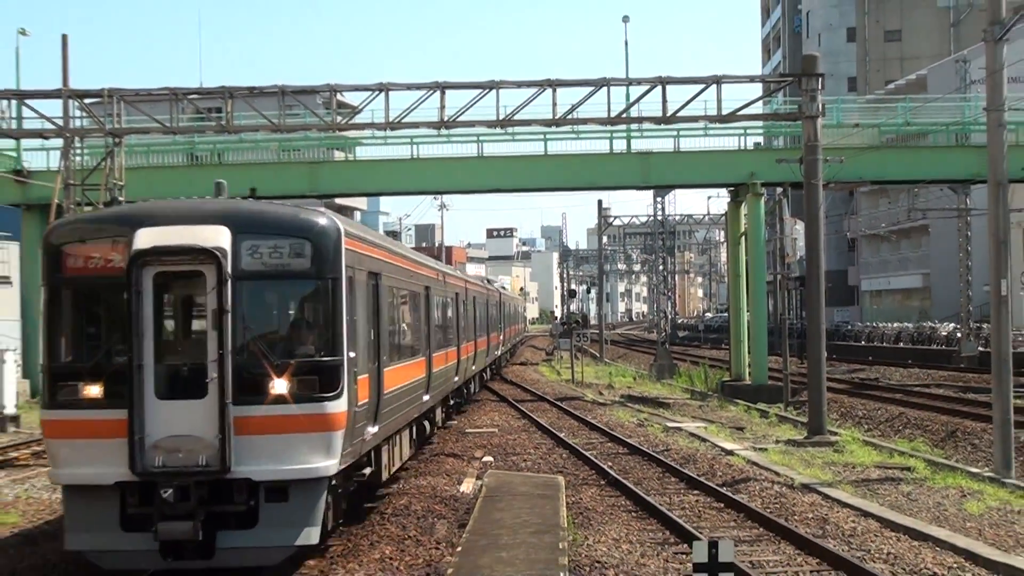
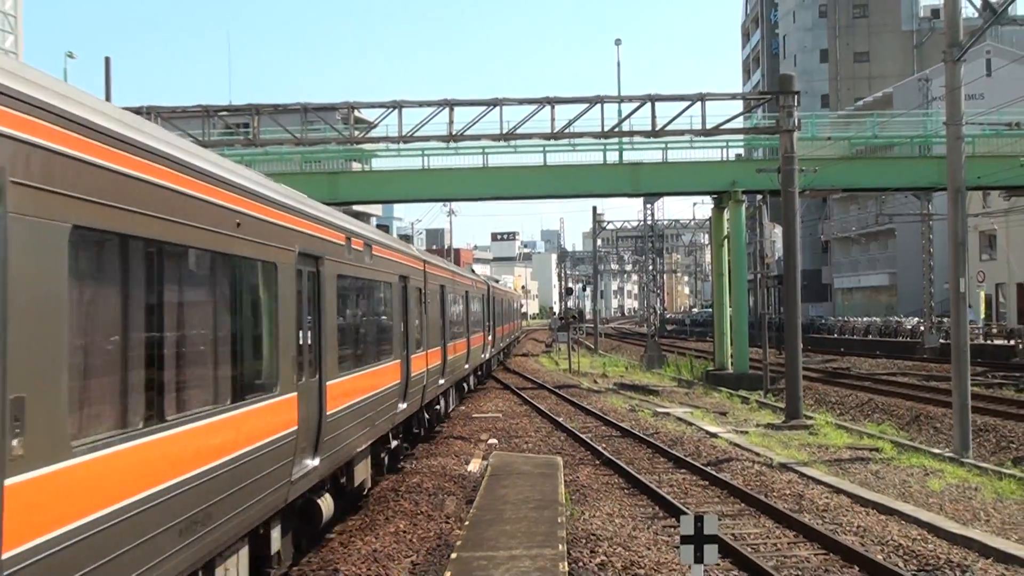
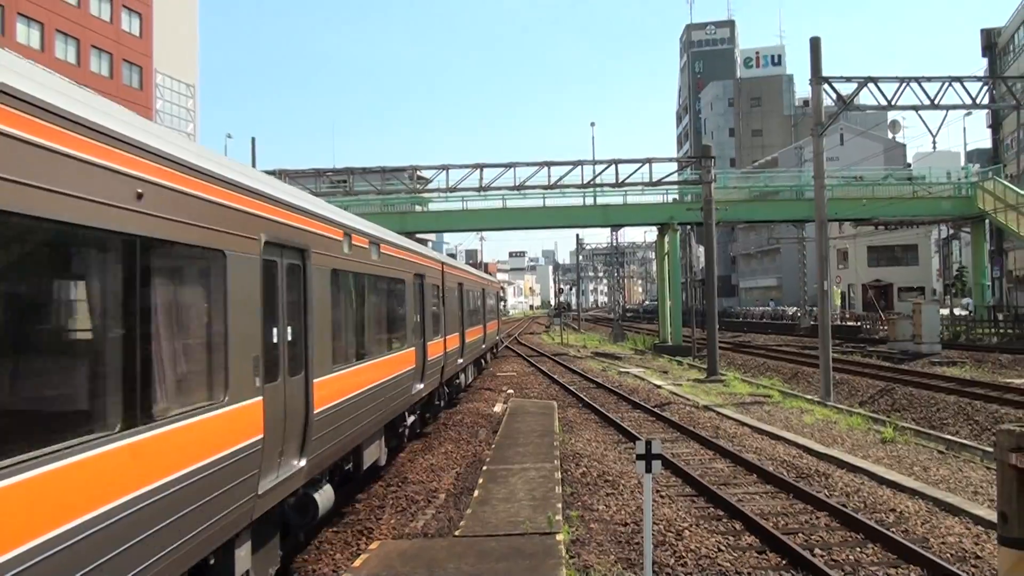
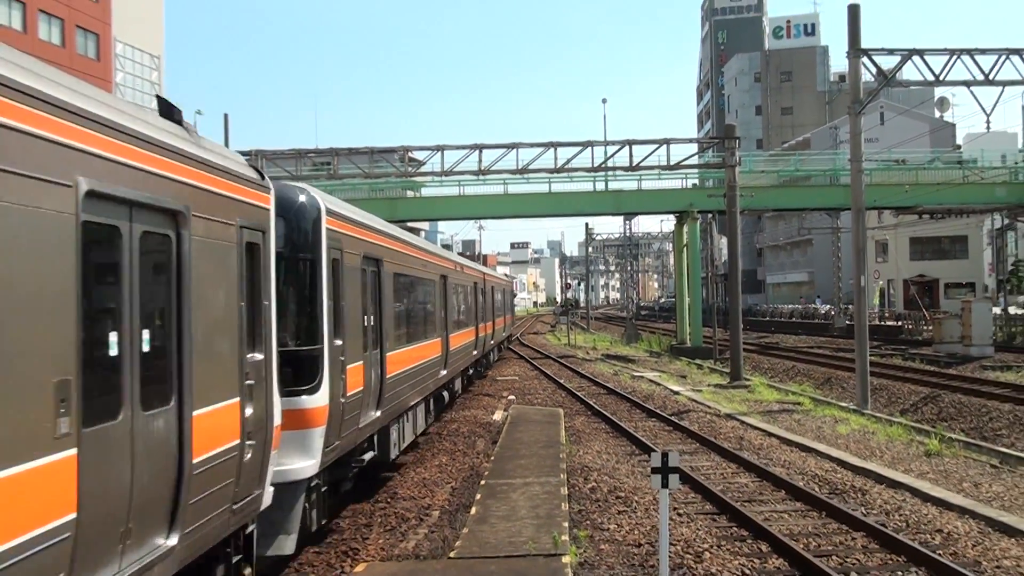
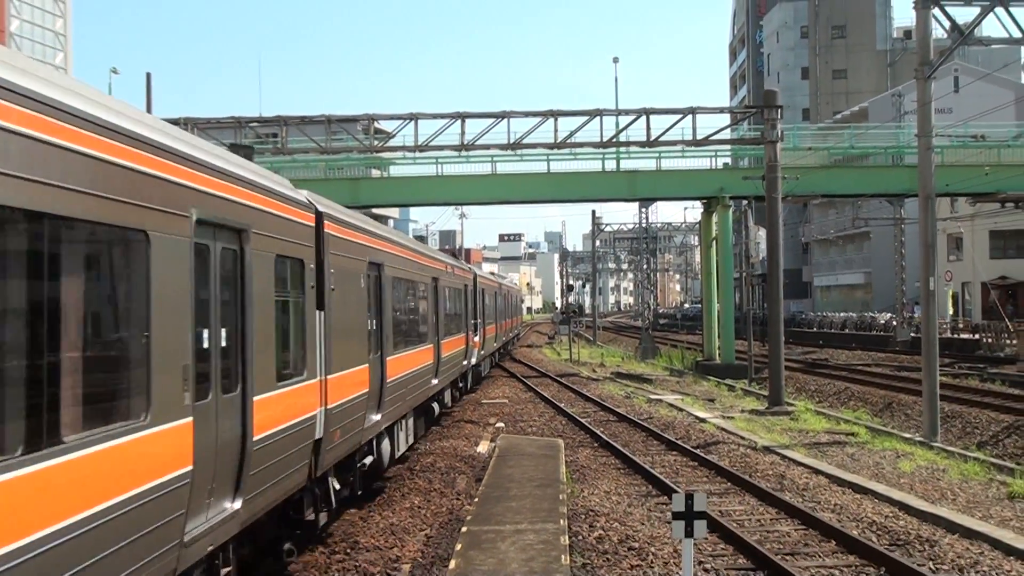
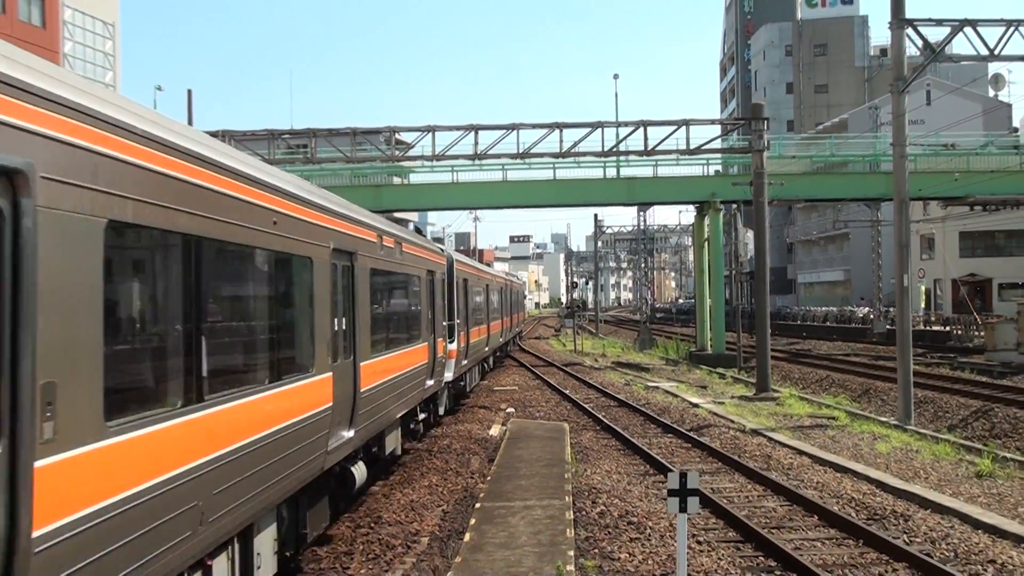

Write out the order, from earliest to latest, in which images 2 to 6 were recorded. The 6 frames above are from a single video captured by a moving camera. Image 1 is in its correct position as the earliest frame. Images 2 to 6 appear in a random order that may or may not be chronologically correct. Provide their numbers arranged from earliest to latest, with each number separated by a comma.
2, 5, 6, 4, 3
